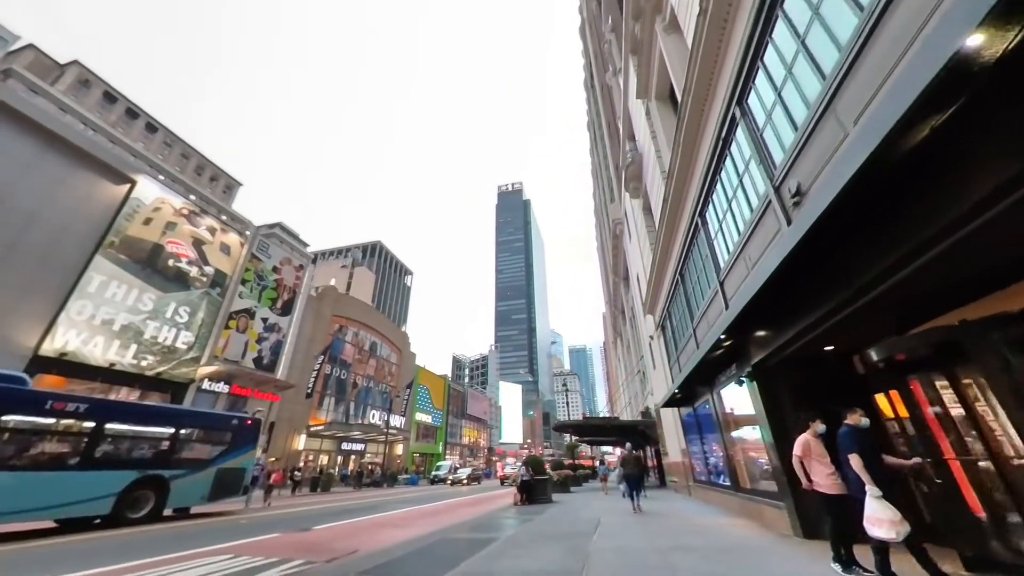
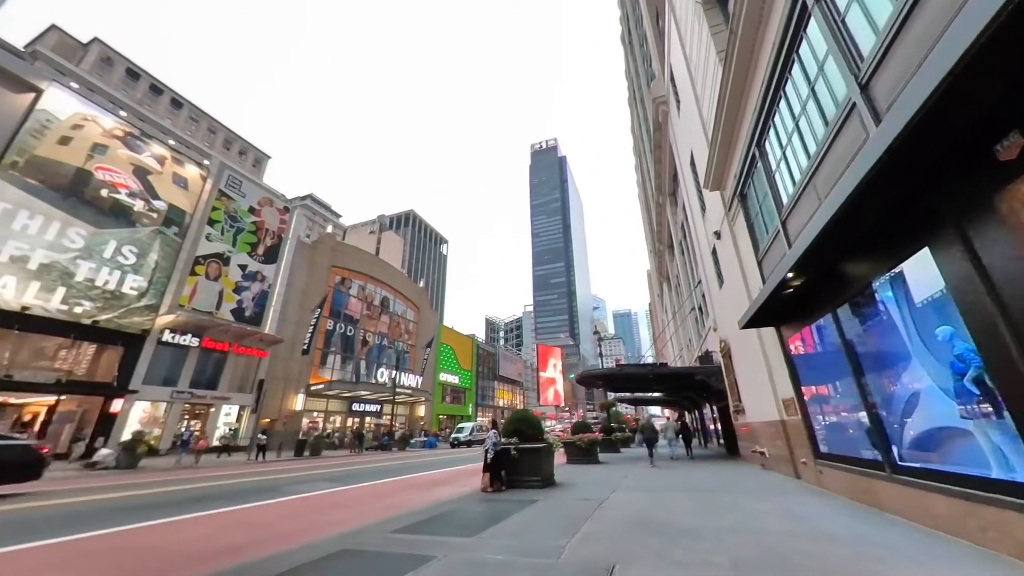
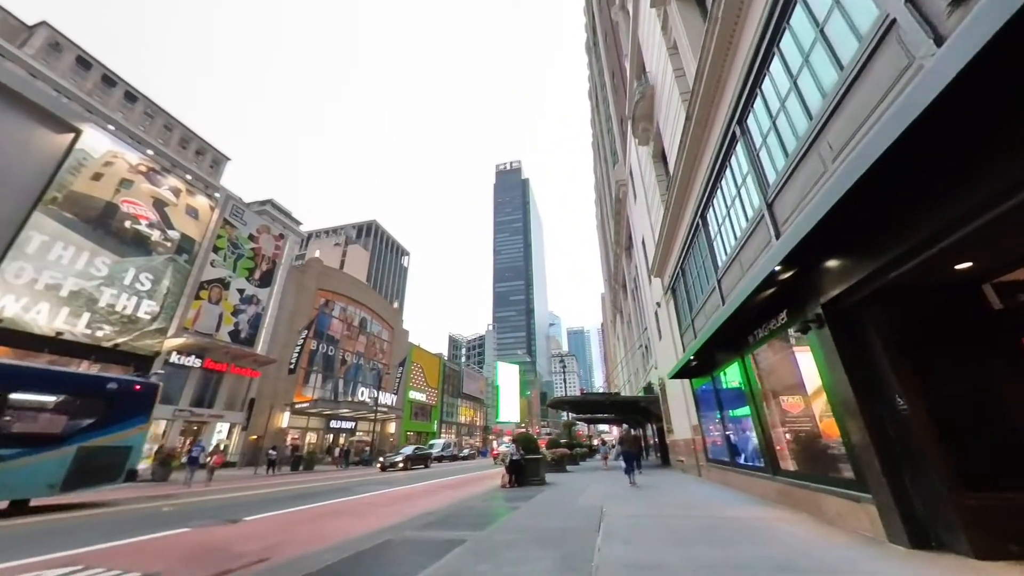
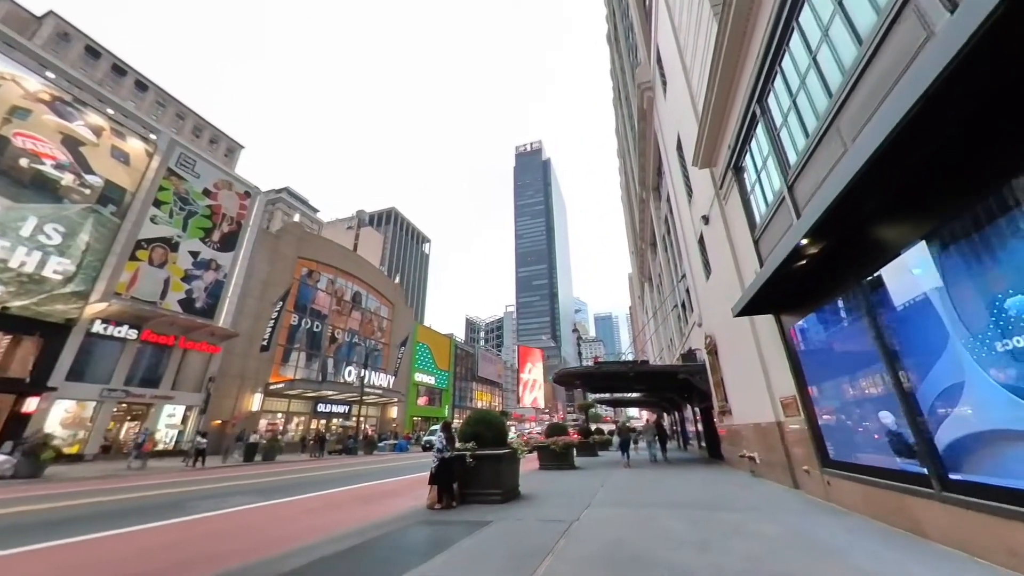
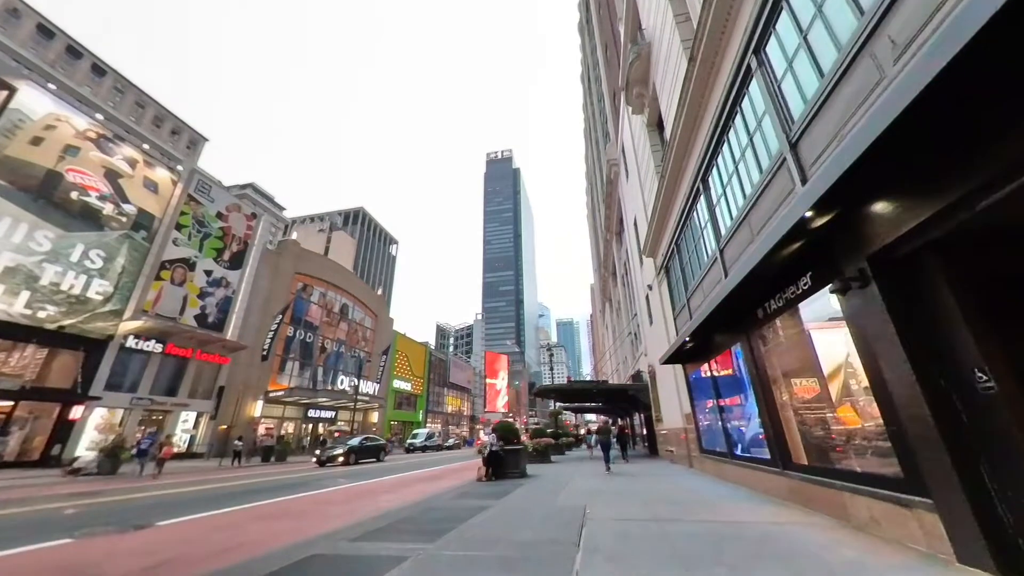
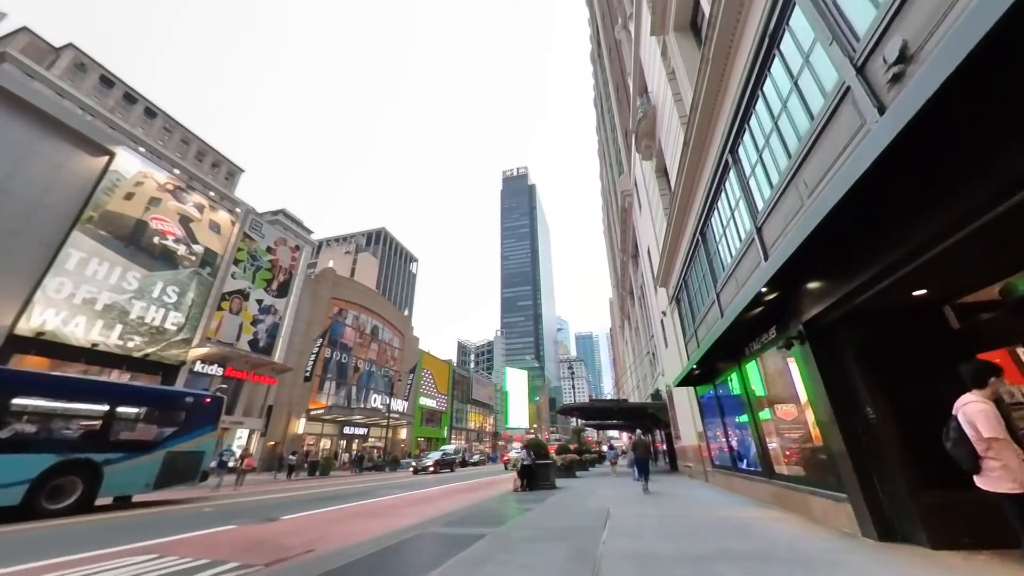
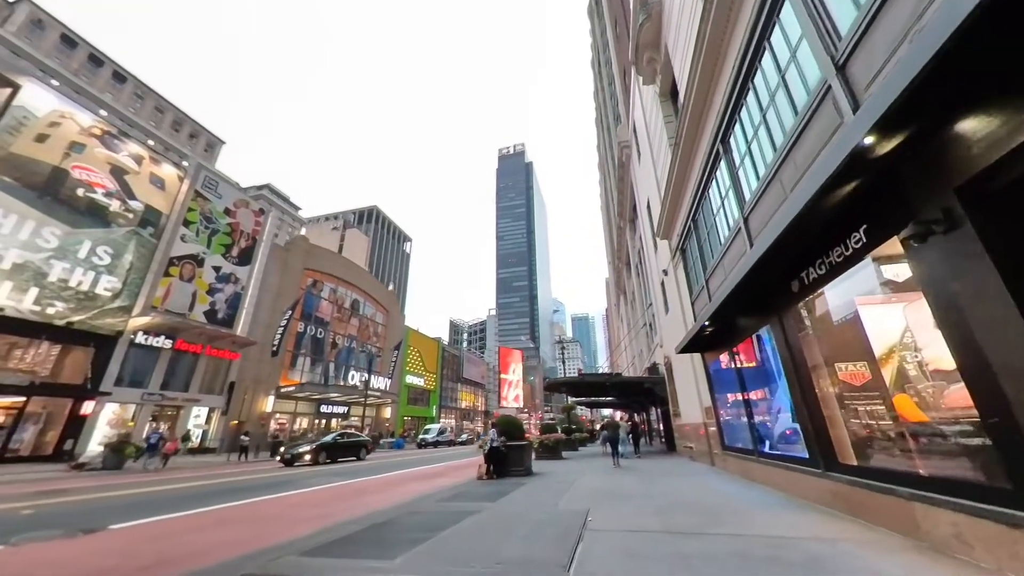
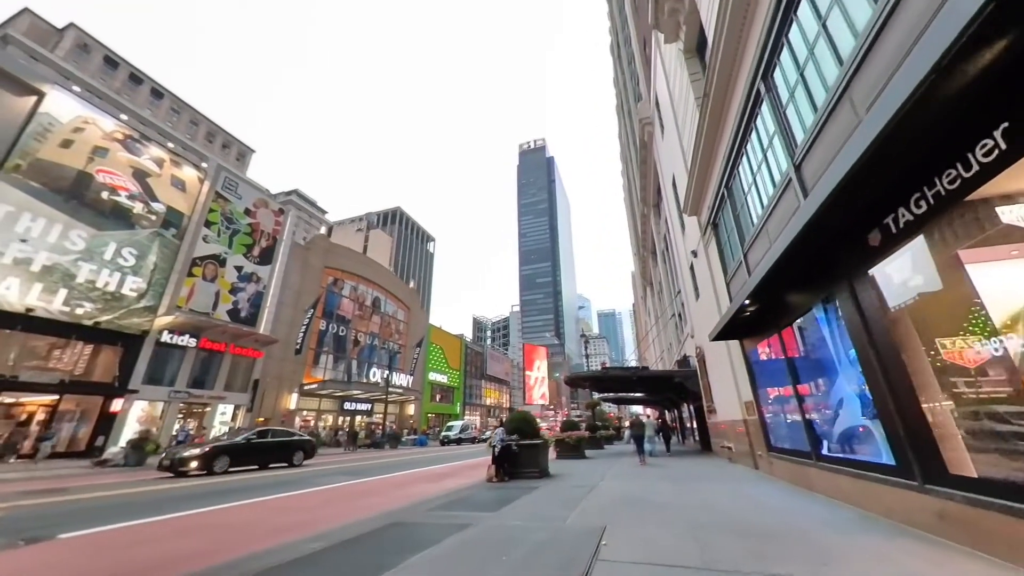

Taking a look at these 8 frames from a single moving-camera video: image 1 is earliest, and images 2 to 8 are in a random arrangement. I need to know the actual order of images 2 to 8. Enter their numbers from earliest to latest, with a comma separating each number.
6, 3, 5, 7, 8, 2, 4
